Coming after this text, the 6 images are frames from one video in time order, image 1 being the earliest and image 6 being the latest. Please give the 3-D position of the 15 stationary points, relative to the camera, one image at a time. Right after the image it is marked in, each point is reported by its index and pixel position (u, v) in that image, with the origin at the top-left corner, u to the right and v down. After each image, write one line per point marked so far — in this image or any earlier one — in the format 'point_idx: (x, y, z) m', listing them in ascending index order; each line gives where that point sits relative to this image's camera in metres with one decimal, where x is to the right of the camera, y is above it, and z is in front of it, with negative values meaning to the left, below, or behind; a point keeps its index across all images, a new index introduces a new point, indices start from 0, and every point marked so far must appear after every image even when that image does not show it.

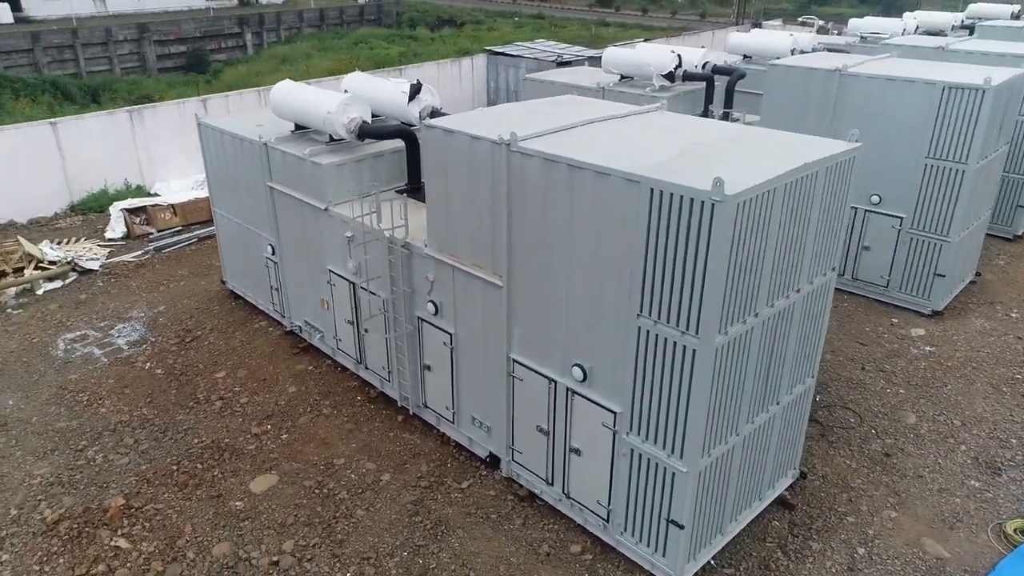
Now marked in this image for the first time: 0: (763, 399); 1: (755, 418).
0: (+1.8, -0.8, +5.3) m
1: (+1.8, -0.9, +5.3) m
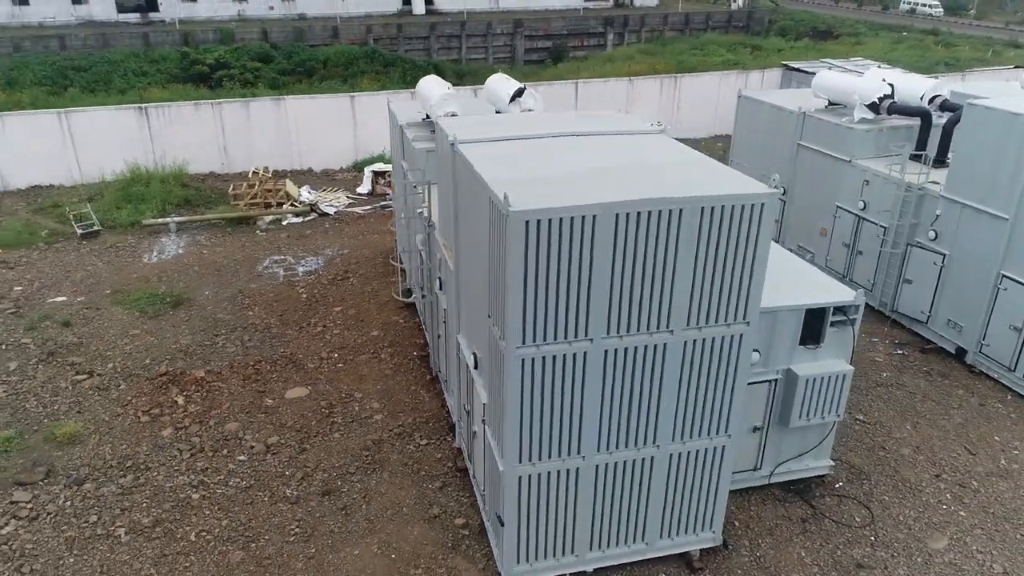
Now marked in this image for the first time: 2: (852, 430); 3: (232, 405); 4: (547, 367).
0: (+0.8, -1.0, +5.2) m
1: (+0.7, -1.1, +5.2) m
2: (+3.5, -1.5, +7.5) m
3: (-2.9, -1.2, +7.7) m
4: (+0.2, -0.5, +4.8) m
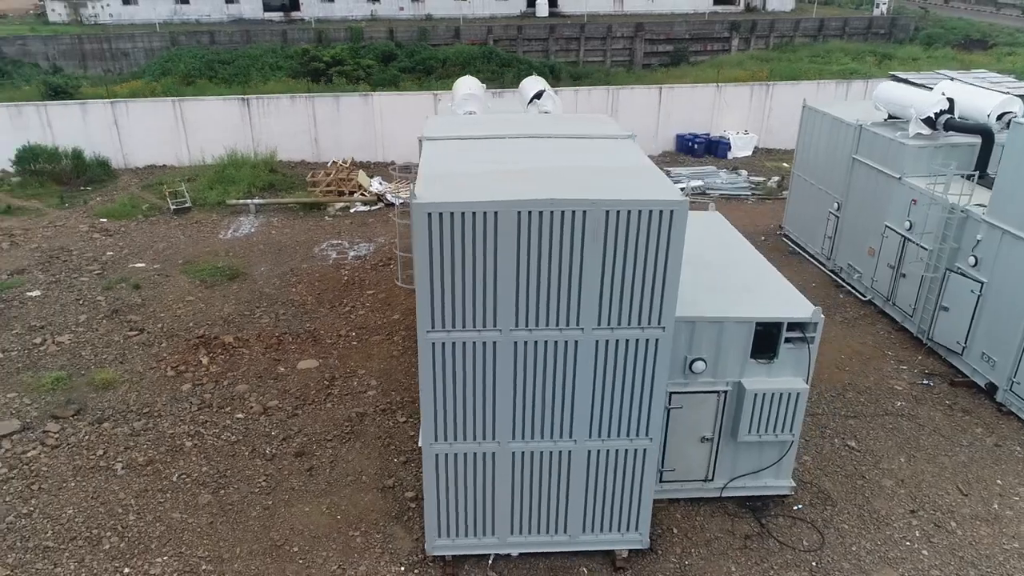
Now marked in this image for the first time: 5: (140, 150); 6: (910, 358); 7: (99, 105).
0: (+0.2, -1.0, +5.4) m
1: (+0.1, -1.1, +5.4) m
2: (+3.2, -1.7, +7.2) m
3: (-3.0, -0.9, +8.5) m
4: (-0.4, -0.4, +5.1) m
5: (-8.3, +3.1, +16.5) m
6: (+5.0, -0.9, +9.2) m
7: (-9.0, +4.0, +16.1) m
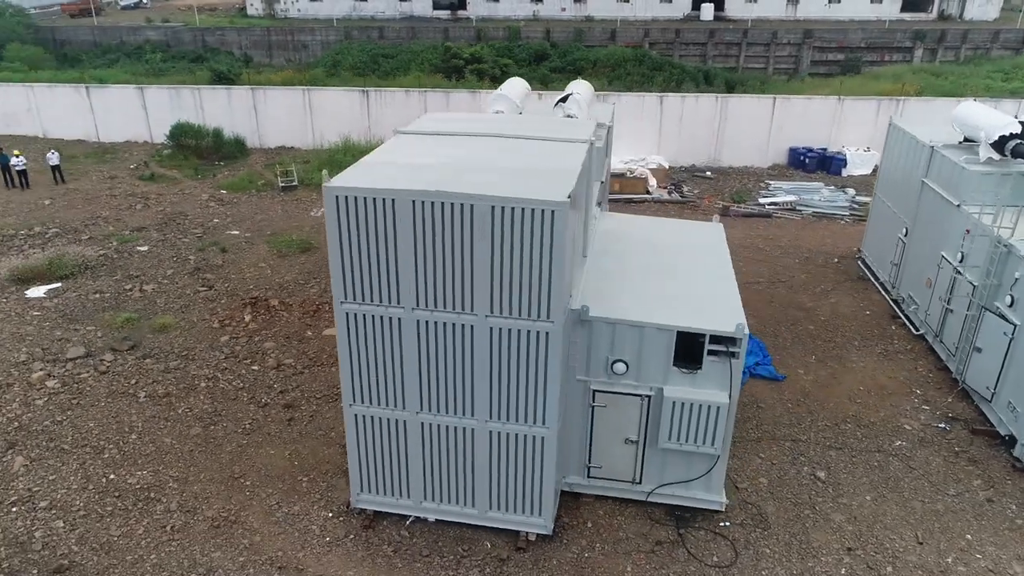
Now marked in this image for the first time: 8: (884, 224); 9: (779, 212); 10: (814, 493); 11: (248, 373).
0: (-0.5, -0.9, +5.8) m
1: (-0.6, -1.0, +5.9) m
2: (+2.7, -1.9, +7.0) m
3: (-3.0, -0.5, +9.6) m
4: (-1.1, -0.3, +5.6) m
5: (-6.0, +3.9, +18.5) m
6: (+4.9, -1.3, +8.5) m
7: (-6.6, +4.8, +18.2) m
8: (+5.8, +1.0, +11.5) m
9: (+5.4, +1.6, +15.1) m
10: (+2.8, -1.9, +6.9) m
11: (-3.0, -1.0, +8.5) m
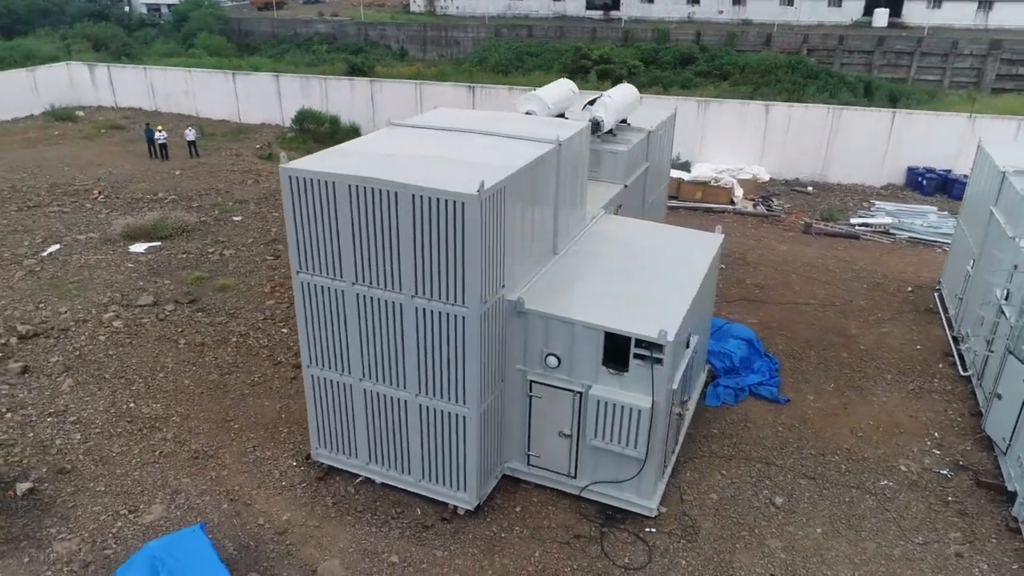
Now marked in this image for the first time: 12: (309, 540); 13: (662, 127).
0: (-1.1, -0.7, +6.3) m
1: (-1.2, -0.8, +6.4) m
2: (+2.2, -2.0, +6.8) m
3: (-2.7, -0.2, +10.5) m
4: (-1.6, 0.0, +6.3) m
5: (-3.4, +4.5, +19.8) m
6: (+4.7, -1.7, +7.9) m
7: (-4.0, +5.5, +19.6) m
8: (+6.4, +0.5, +10.6) m
9: (+6.8, +1.0, +14.1) m
10: (+2.3, -2.1, +6.7) m
11: (-3.0, -0.6, +9.5) m
12: (-1.7, -2.1, +6.2) m
13: (+2.2, +2.4, +10.9) m
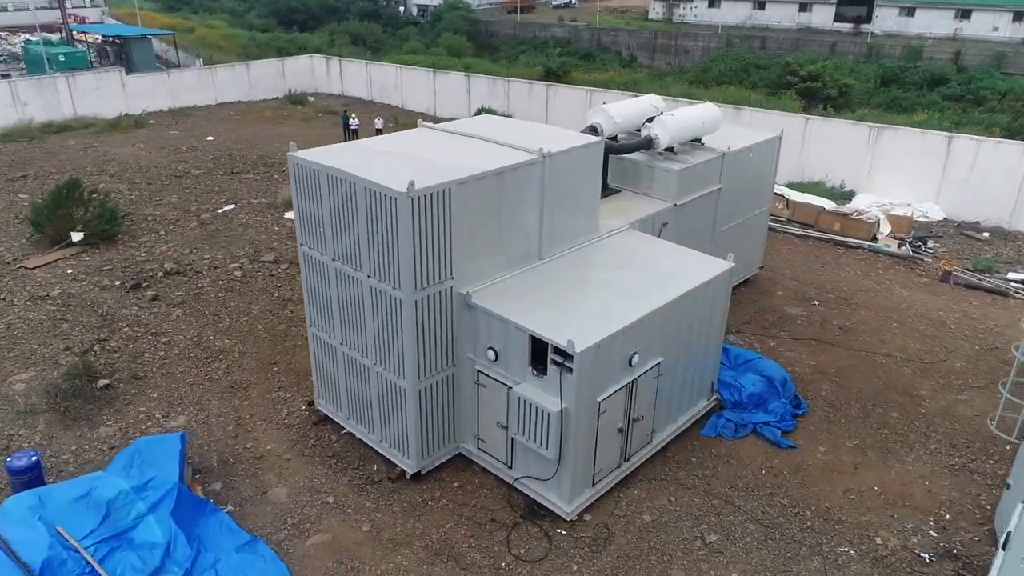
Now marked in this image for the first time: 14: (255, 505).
0: (-1.6, -0.5, +7.3) m
1: (-1.6, -0.6, +7.4) m
2: (+1.5, -2.3, +6.8) m
3: (-1.7, +0.2, +11.7) m
4: (-2.0, +0.2, +7.4) m
5: (+1.2, +4.6, +20.7) m
6: (+4.3, -2.3, +7.0) m
7: (+0.7, +5.7, +20.7) m
8: (+7.0, -0.5, +9.0) m
9: (+8.5, -0.1, +12.2) m
10: (+1.5, -2.3, +6.6) m
11: (-2.4, -0.2, +10.9) m
12: (-2.4, -1.8, +7.4) m
13: (+3.4, +2.0, +10.5) m
14: (-2.4, -2.0, +6.9) m
